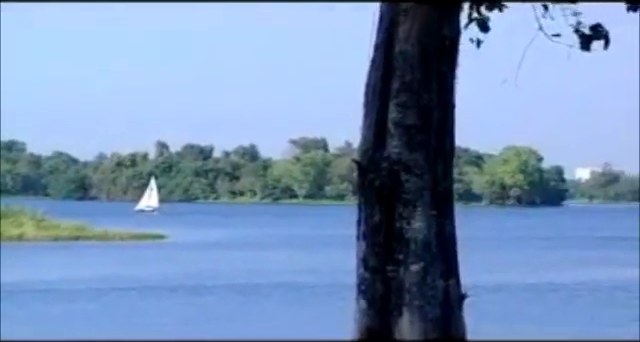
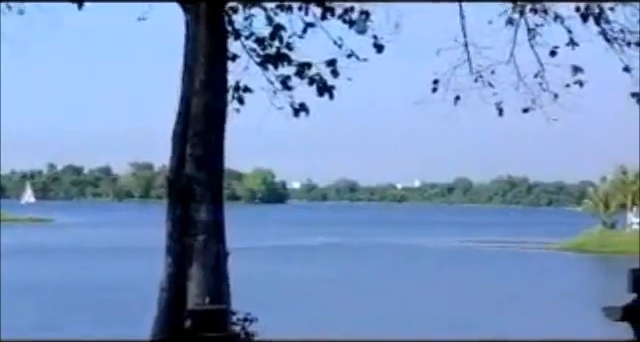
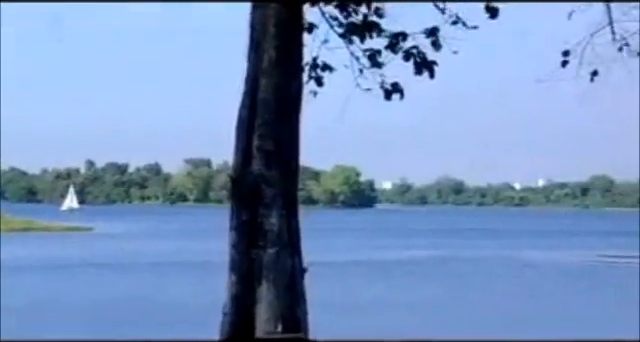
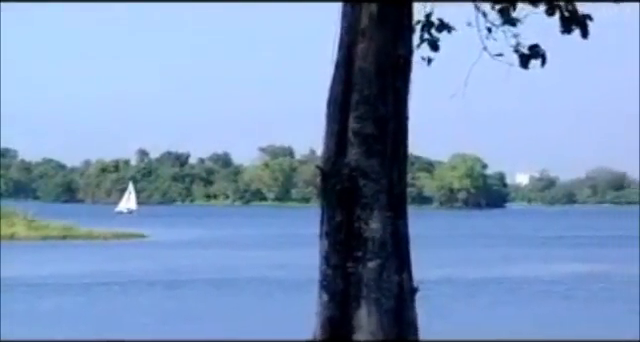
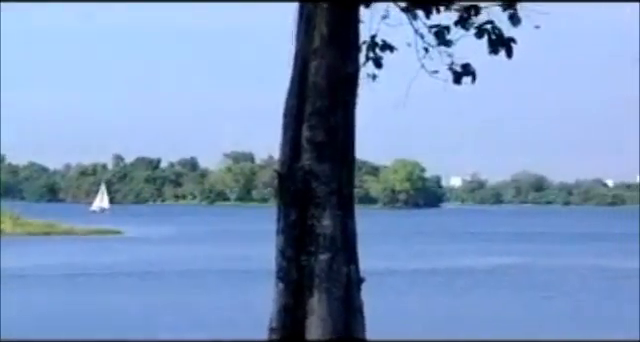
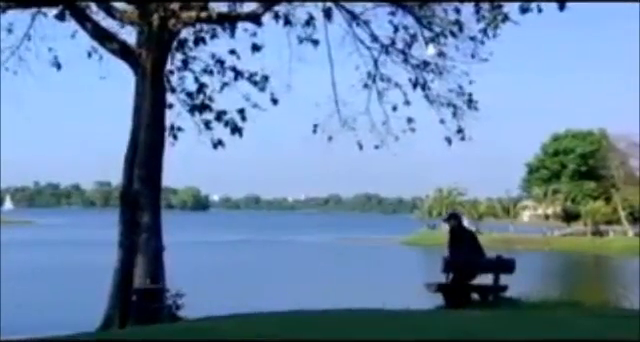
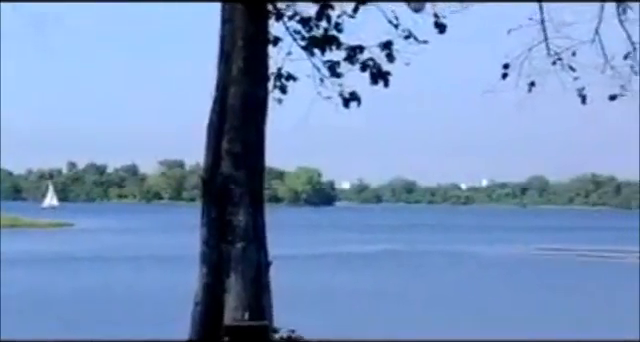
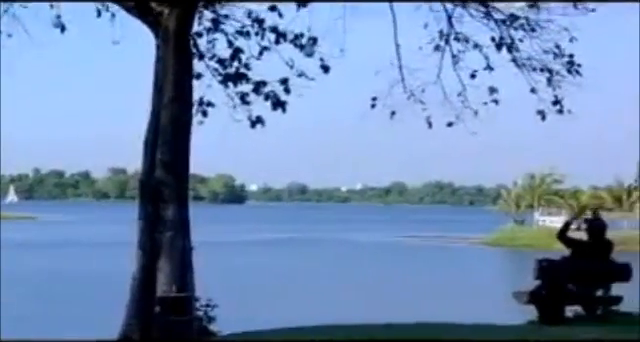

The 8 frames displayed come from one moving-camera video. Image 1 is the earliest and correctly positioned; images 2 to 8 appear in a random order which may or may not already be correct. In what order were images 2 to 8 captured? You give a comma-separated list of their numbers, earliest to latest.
4, 5, 3, 7, 2, 8, 6
